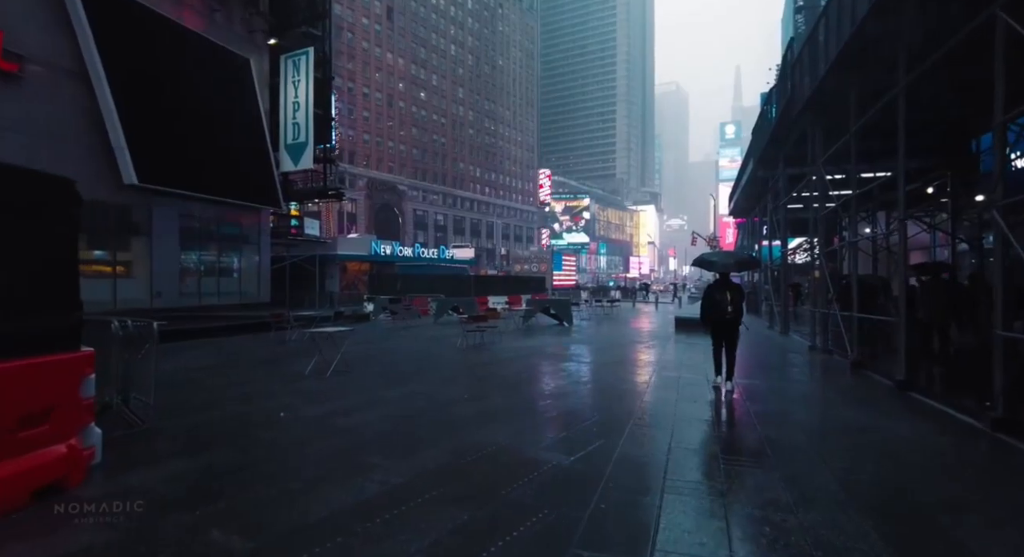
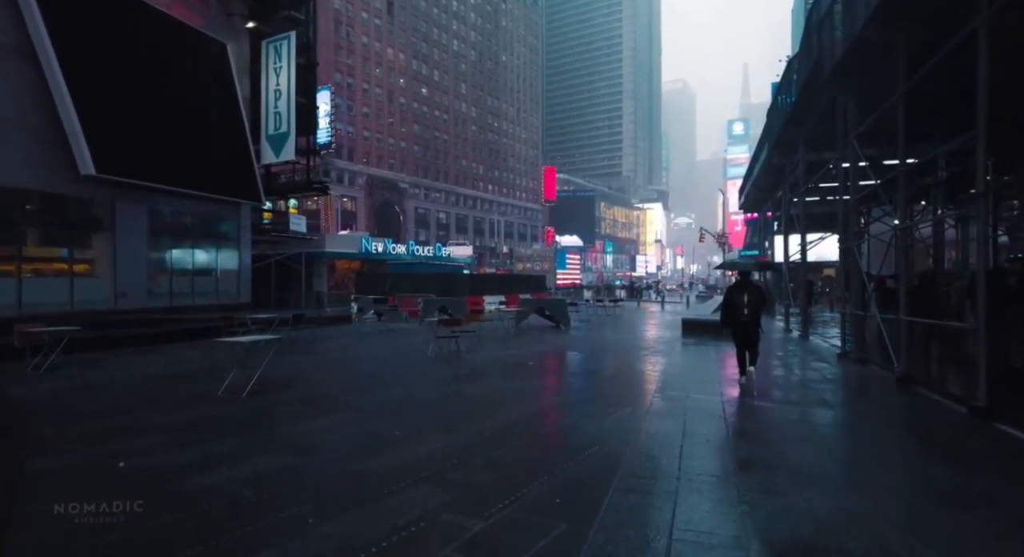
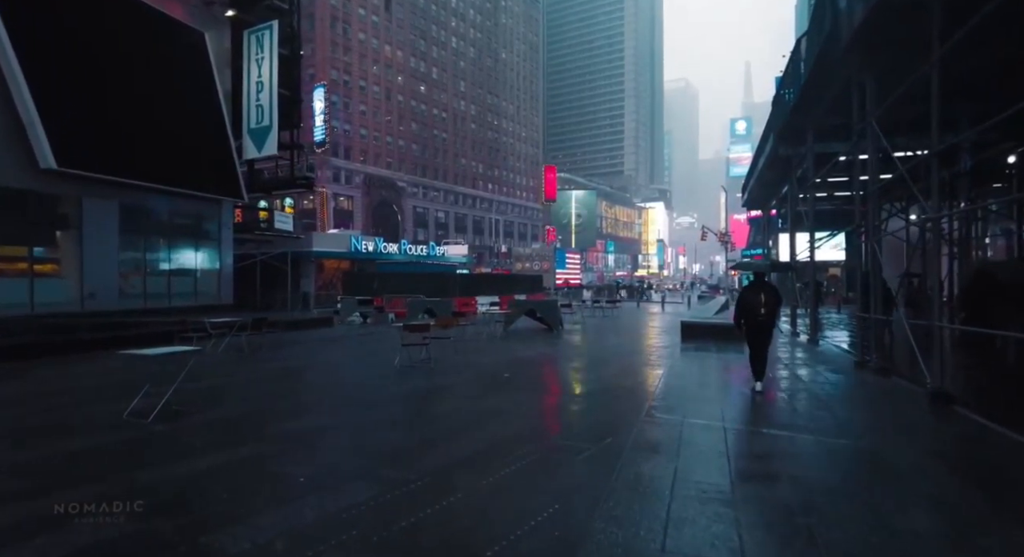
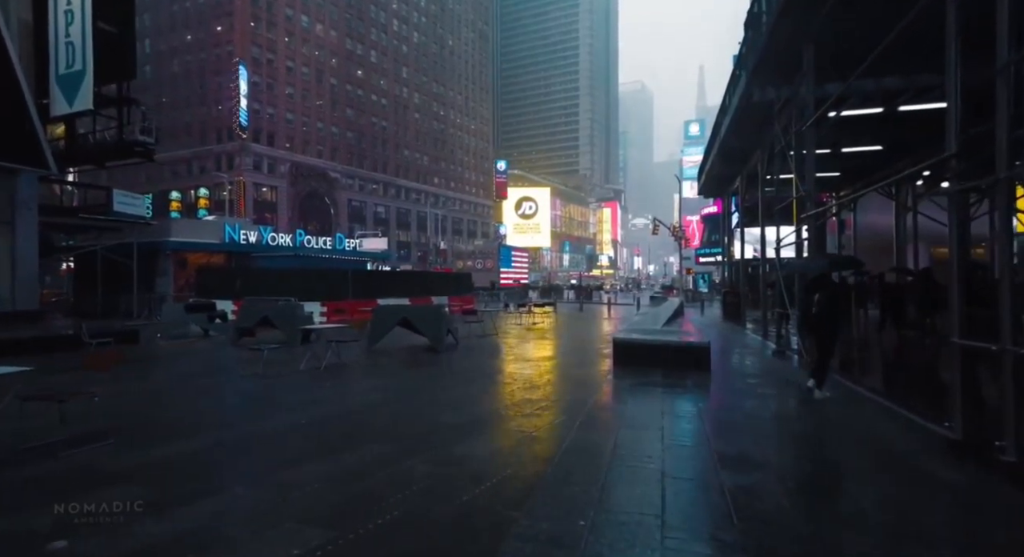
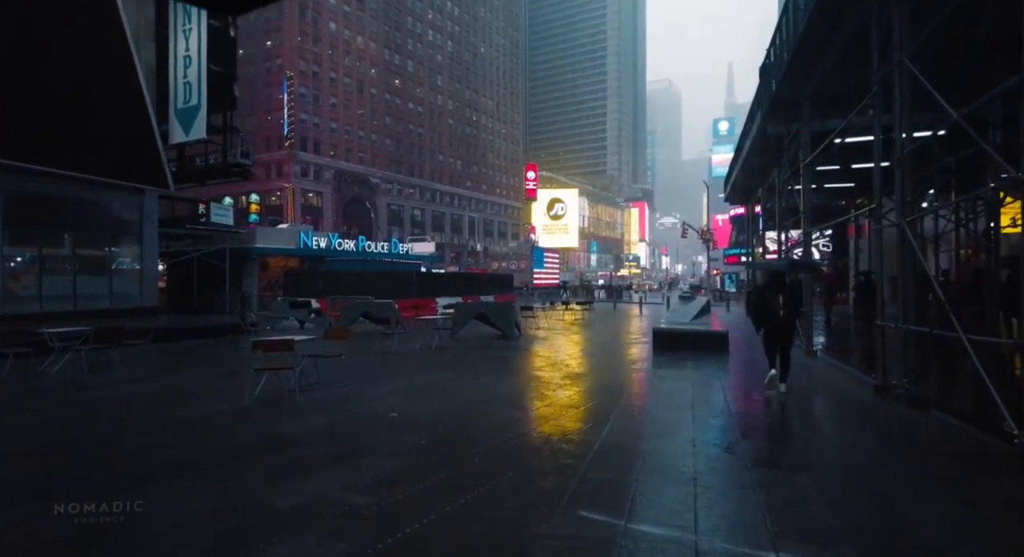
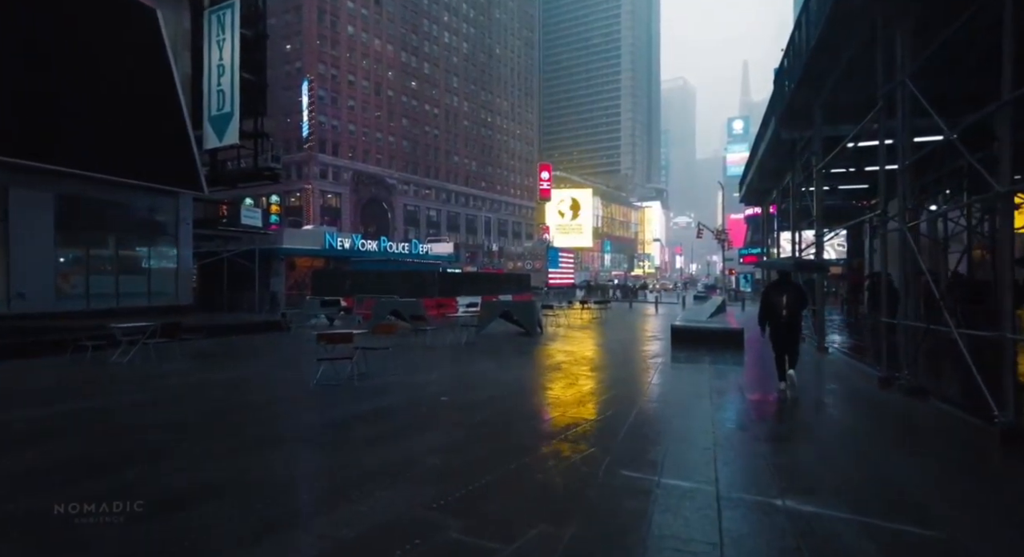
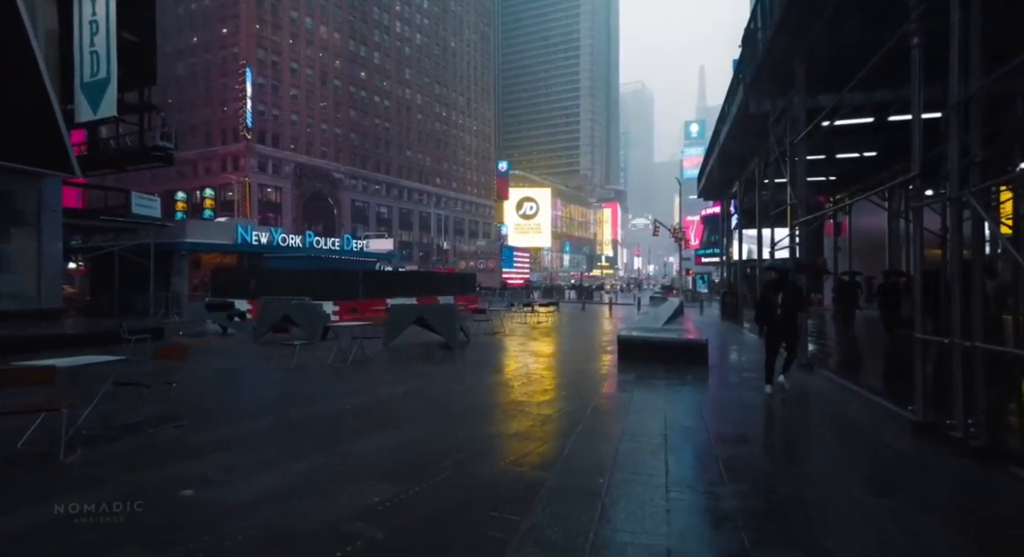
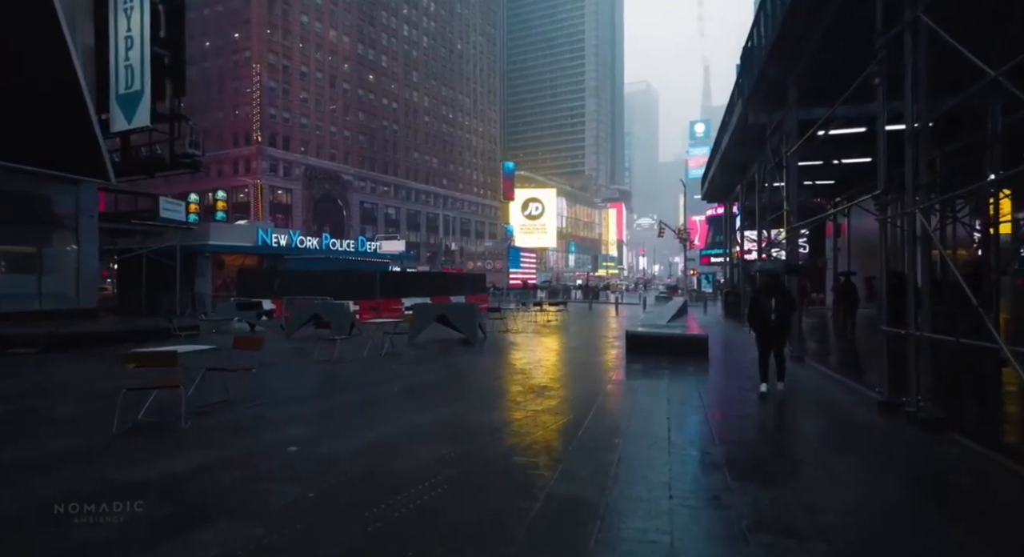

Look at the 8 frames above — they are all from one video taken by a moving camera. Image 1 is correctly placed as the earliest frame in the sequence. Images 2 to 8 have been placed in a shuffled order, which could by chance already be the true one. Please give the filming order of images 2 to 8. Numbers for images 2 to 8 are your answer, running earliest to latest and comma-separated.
2, 3, 6, 5, 8, 7, 4
